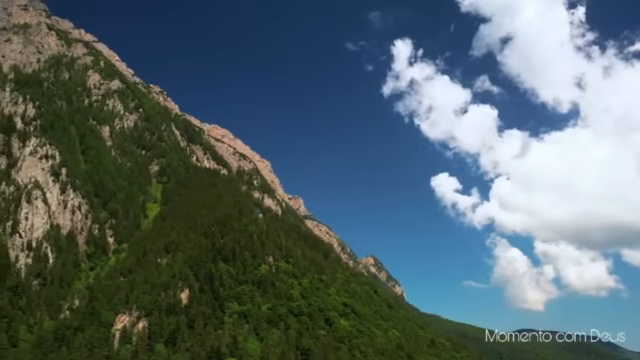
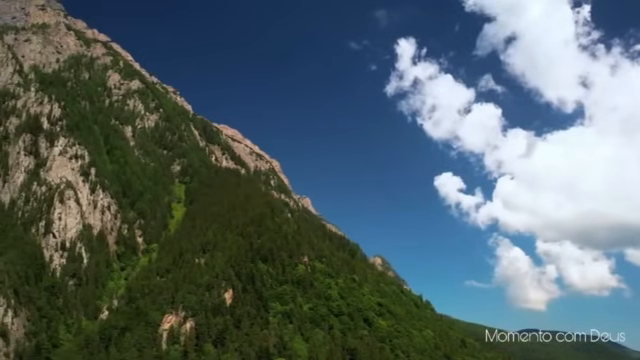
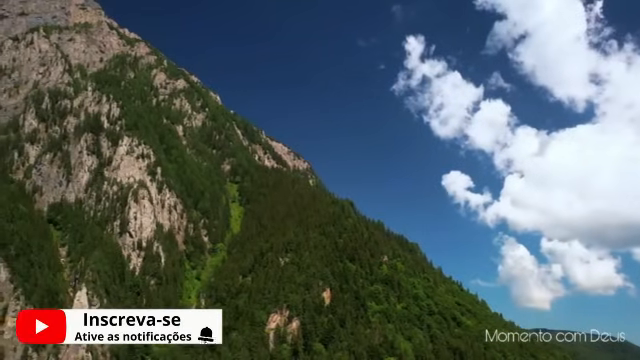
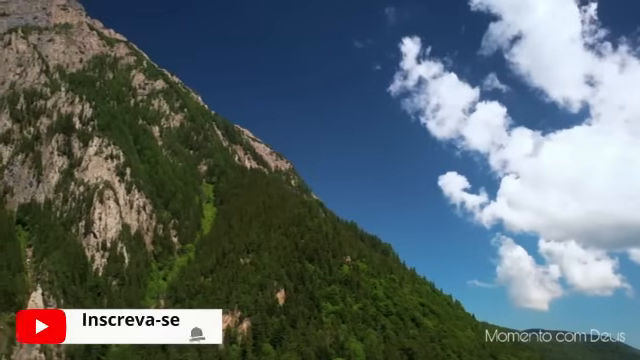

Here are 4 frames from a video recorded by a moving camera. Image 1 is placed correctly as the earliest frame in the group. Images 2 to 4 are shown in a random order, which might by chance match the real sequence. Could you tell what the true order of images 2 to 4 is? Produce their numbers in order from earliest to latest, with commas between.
2, 4, 3
